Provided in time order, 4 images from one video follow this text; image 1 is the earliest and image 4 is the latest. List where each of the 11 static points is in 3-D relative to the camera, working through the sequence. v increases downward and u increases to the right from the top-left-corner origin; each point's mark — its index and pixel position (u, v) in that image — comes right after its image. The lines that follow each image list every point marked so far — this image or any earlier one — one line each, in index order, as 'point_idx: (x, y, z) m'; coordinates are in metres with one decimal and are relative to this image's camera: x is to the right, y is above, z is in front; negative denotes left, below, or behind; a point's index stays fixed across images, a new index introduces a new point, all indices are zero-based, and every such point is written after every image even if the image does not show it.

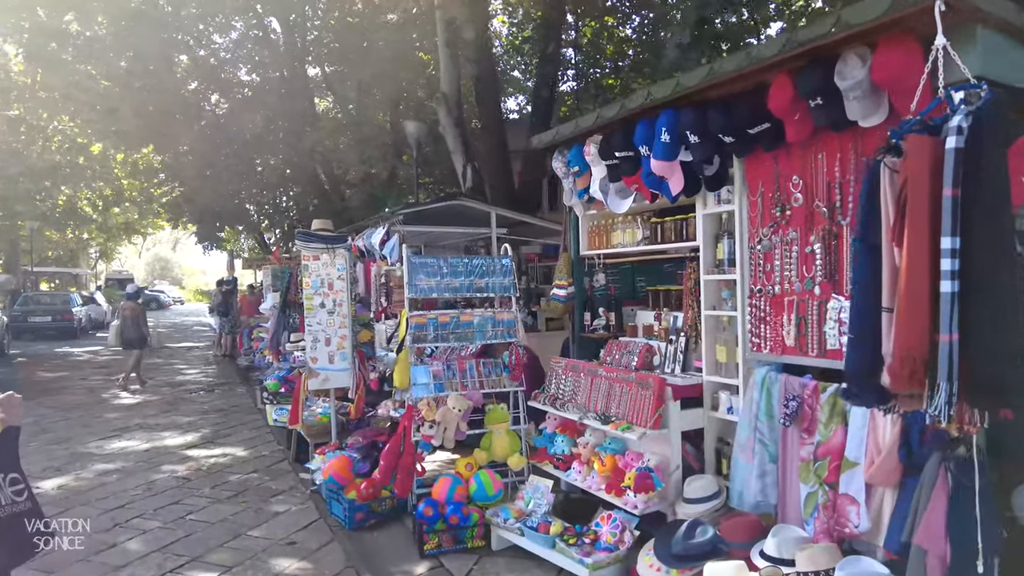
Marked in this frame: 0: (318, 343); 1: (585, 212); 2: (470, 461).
0: (-1.6, -0.5, +5.4) m
1: (+0.6, +0.6, +4.7) m
2: (-0.3, -1.2, +4.4) m
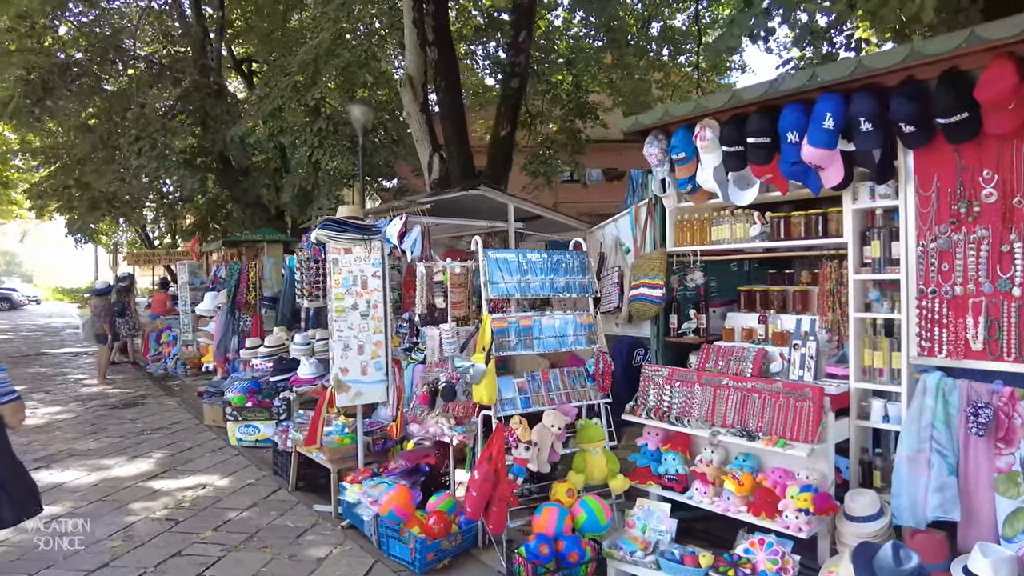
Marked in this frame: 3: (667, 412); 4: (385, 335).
0: (-1.1, -0.4, +4.6) m
1: (+1.1, +0.6, +4.3) m
2: (+0.3, -1.2, +3.9) m
3: (+0.9, -0.8, +4.0) m
4: (-0.9, -0.3, +4.7) m
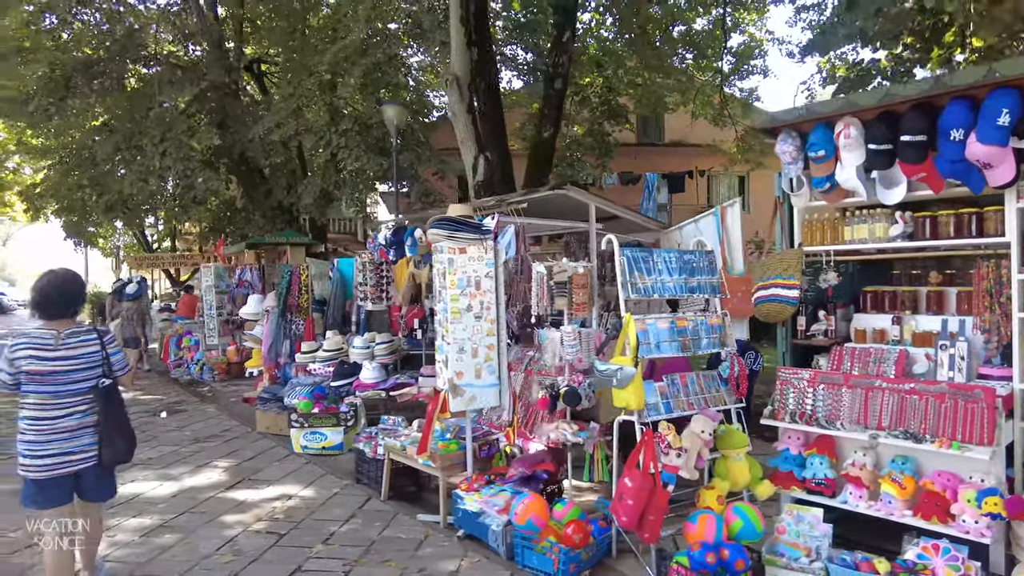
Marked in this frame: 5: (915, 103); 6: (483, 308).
0: (-0.3, -0.5, +4.4) m
1: (+1.9, +0.6, +4.3) m
2: (+1.2, -1.2, +3.8) m
3: (+1.8, -0.8, +3.9) m
4: (-0.1, -0.3, +4.6) m
5: (+2.3, +1.0, +3.6) m
6: (-0.2, -0.1, +4.5) m
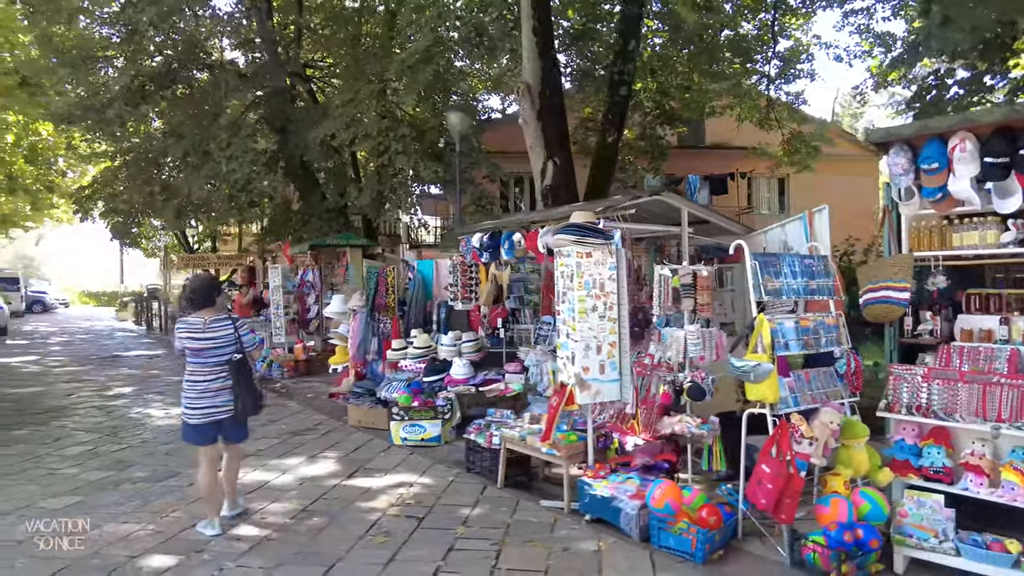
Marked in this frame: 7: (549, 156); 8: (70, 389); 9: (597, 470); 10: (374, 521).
0: (+0.6, -0.5, +4.8) m
1: (+2.8, +0.5, +4.5) m
2: (+2.1, -1.2, +4.1) m
3: (+2.7, -0.8, +4.1) m
4: (+0.8, -0.4, +4.9) m
5: (+3.1, +1.0, +3.9) m
6: (+0.7, -0.2, +4.8) m
7: (+0.5, +2.0, +9.9) m
8: (-7.5, -1.7, +11.0) m
9: (+0.6, -1.3, +4.8) m
10: (-1.0, -1.7, +4.8) m
